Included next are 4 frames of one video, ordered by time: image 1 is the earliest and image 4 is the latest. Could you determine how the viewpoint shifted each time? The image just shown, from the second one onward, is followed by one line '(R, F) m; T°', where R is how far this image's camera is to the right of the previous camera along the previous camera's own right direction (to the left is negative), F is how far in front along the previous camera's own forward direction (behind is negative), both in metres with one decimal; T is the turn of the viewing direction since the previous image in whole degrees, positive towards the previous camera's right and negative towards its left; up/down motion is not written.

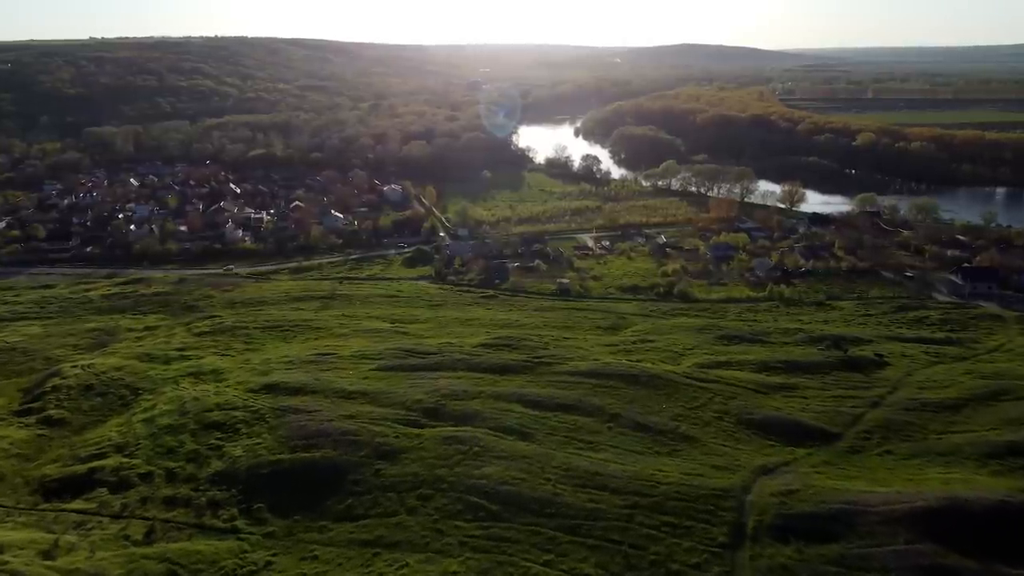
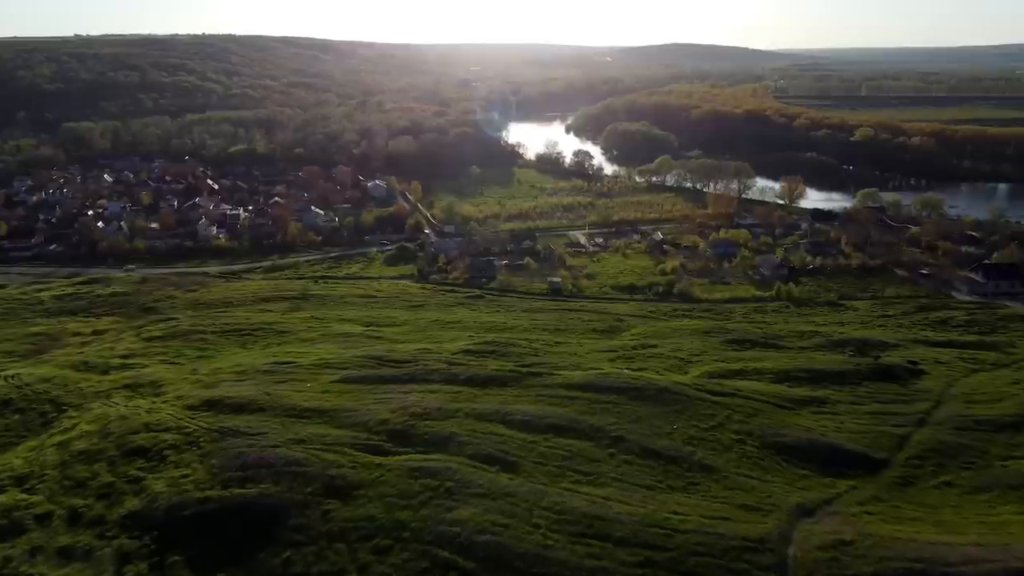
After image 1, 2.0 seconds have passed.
(+0.2, +3.4) m; +1°
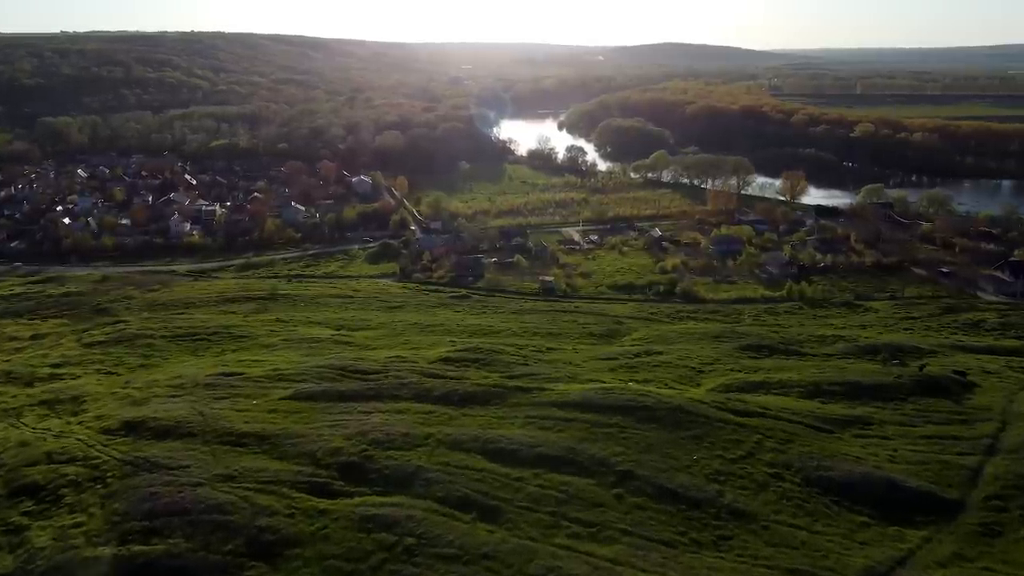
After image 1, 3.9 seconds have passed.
(+0.2, +3.4) m; +1°
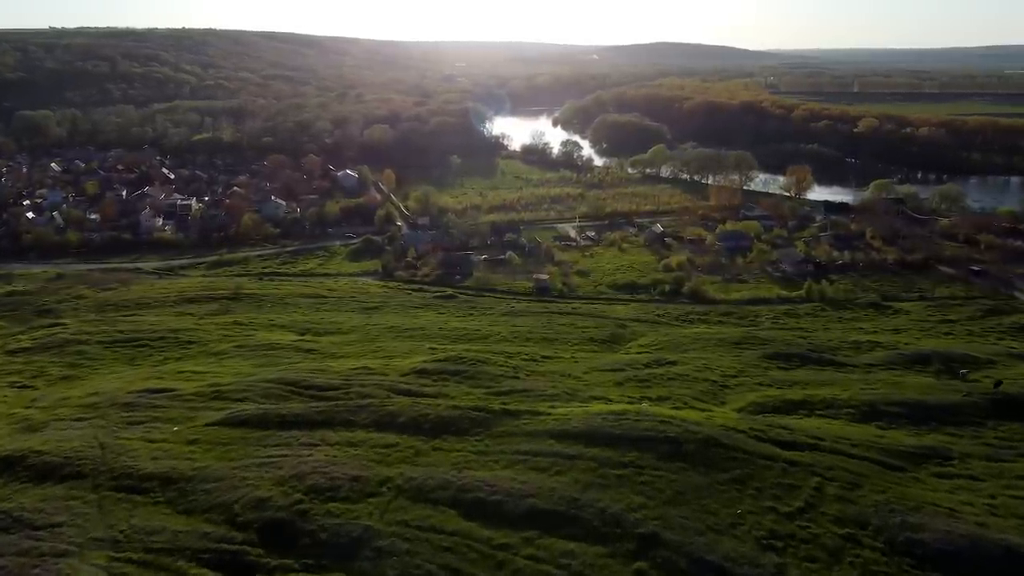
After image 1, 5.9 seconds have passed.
(+0.1, +3.6) m; 0°
